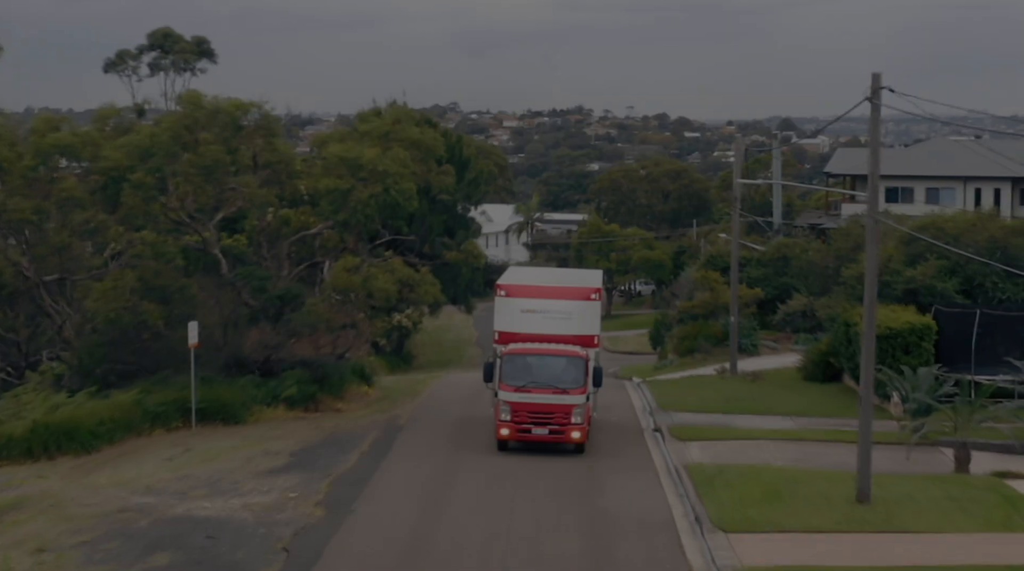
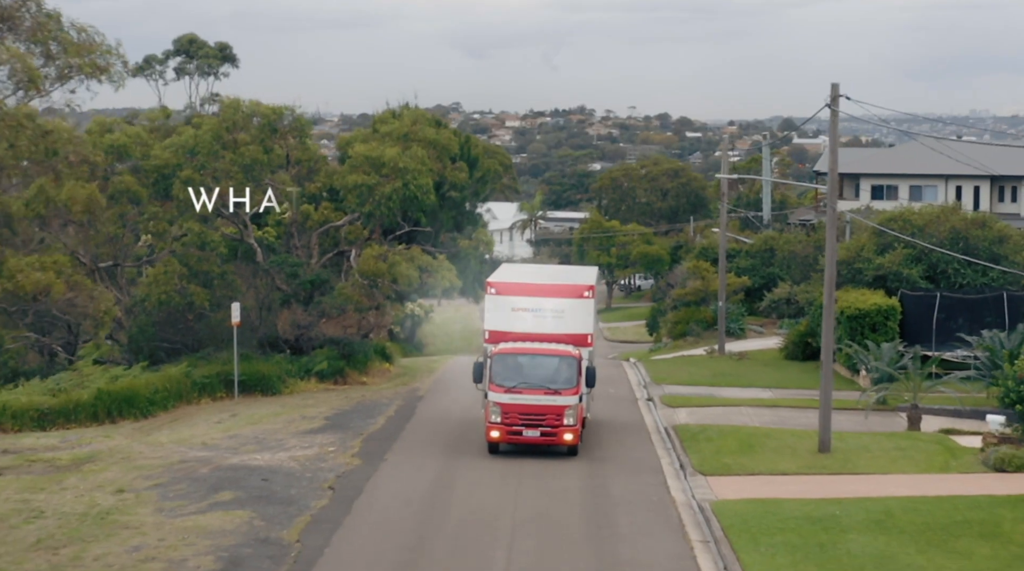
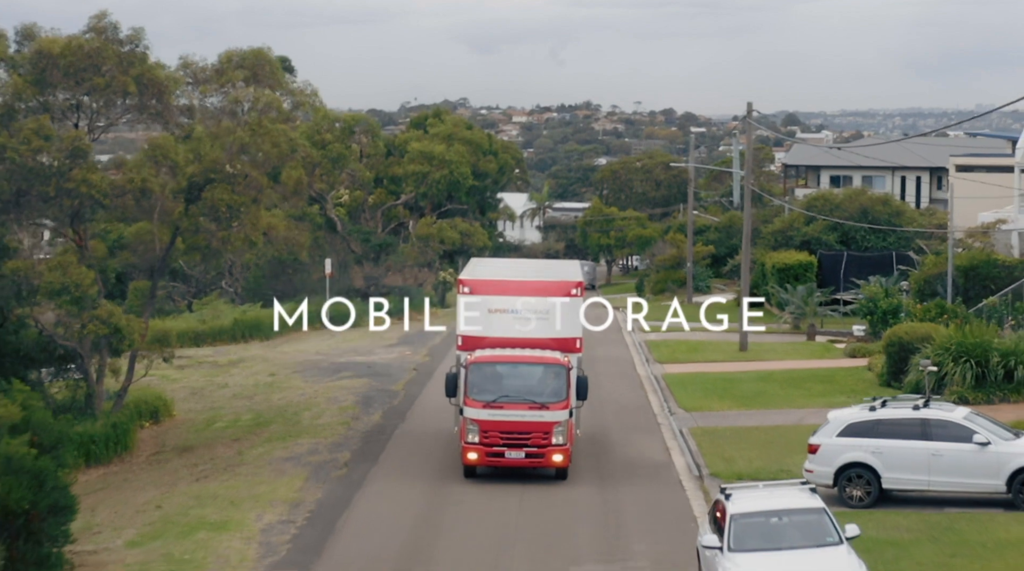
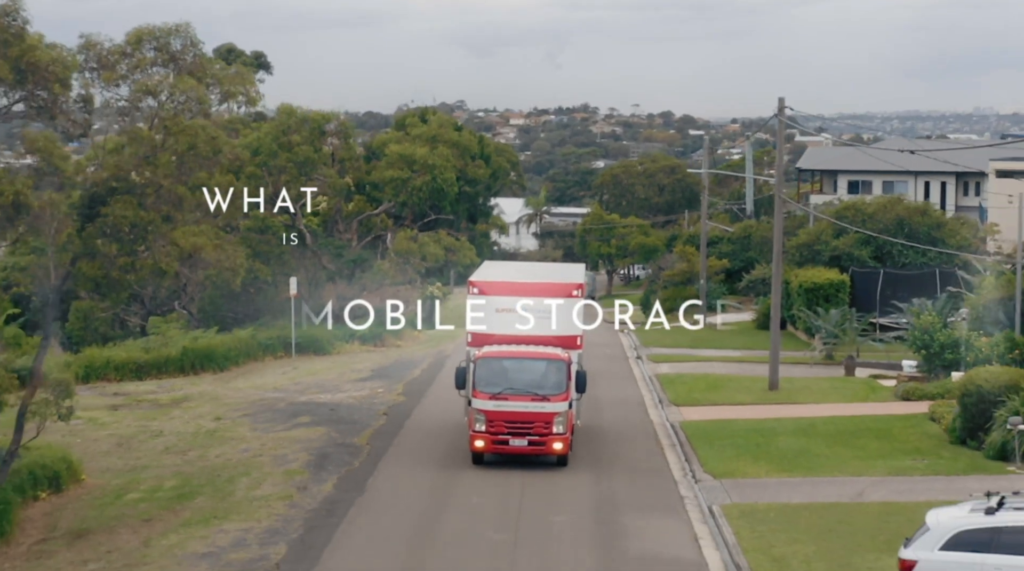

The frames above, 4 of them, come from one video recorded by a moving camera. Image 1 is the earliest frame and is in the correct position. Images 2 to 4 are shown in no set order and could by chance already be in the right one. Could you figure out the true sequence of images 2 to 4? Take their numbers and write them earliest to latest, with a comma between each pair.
2, 4, 3
